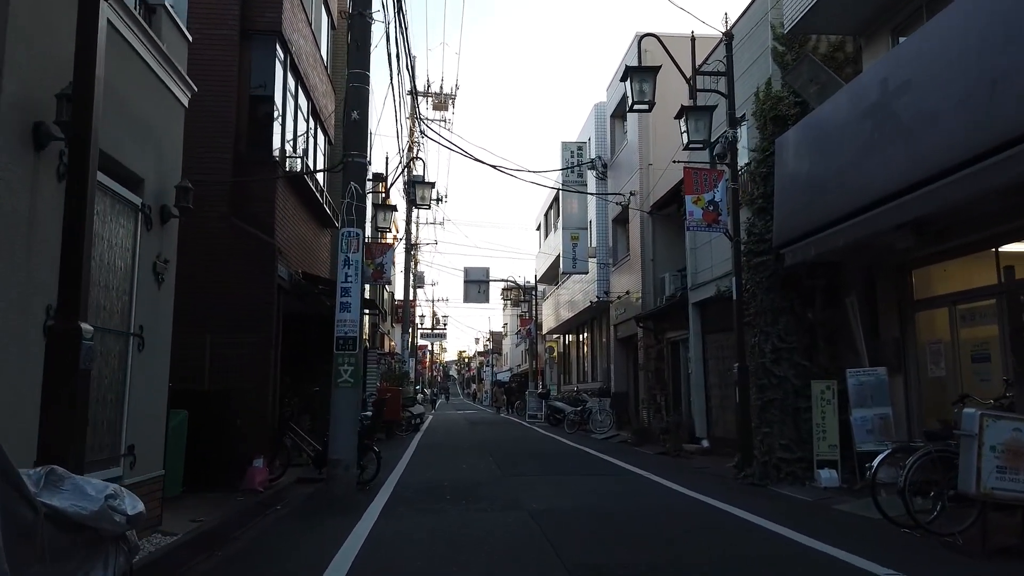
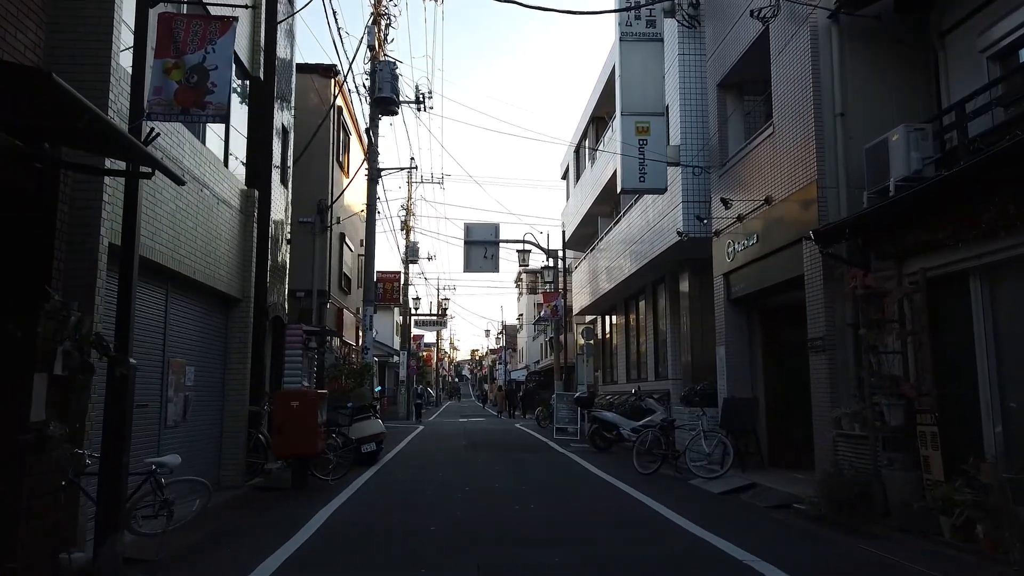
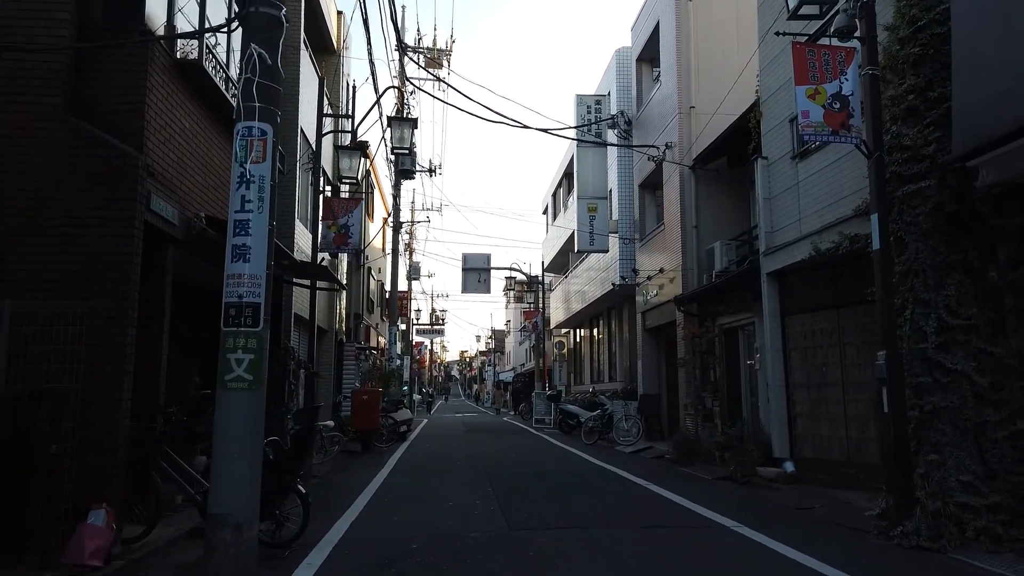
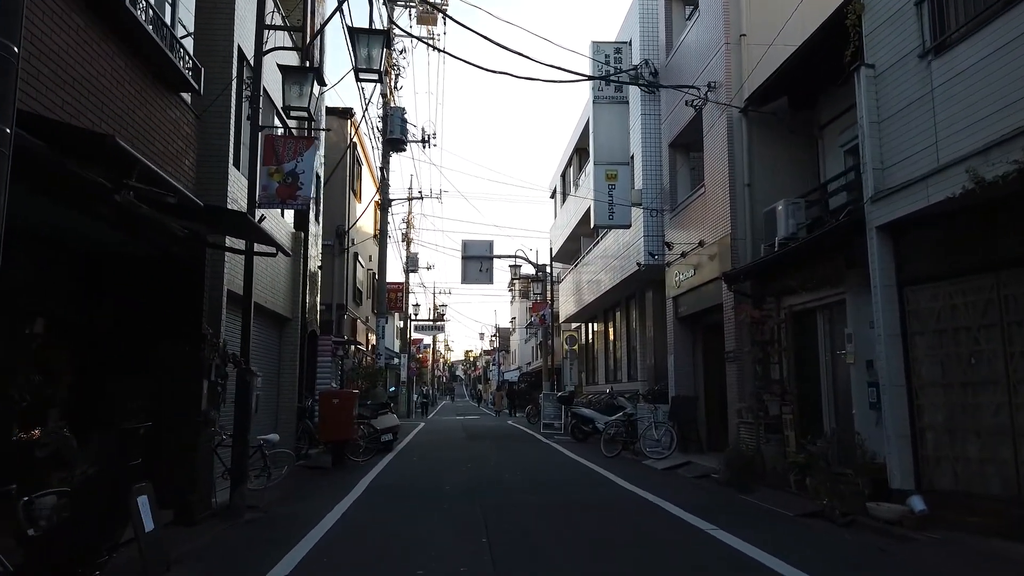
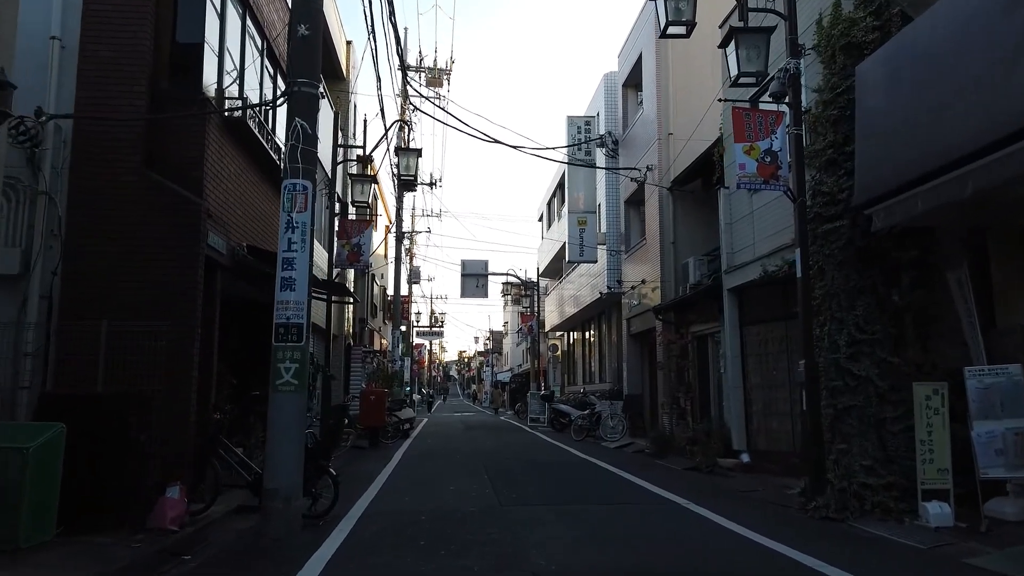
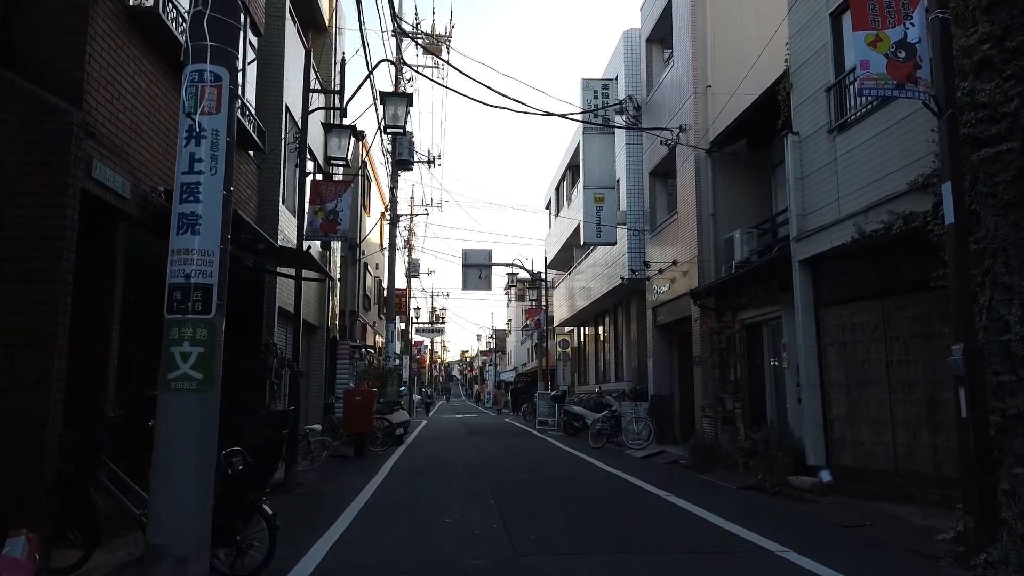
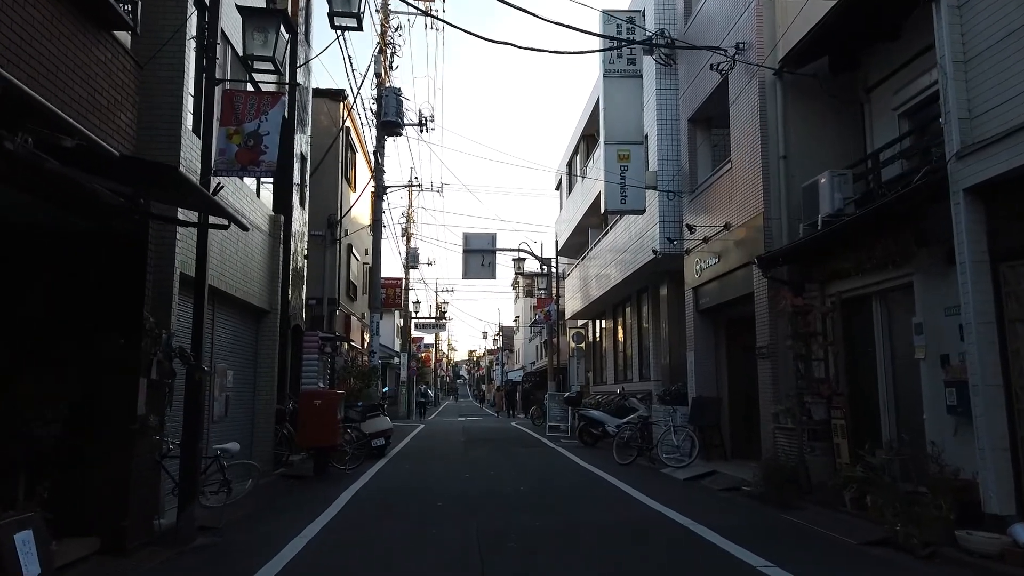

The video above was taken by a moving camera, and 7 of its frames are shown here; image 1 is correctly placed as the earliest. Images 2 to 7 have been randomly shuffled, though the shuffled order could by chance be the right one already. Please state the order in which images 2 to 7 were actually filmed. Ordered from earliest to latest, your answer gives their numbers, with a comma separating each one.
5, 3, 6, 4, 7, 2
